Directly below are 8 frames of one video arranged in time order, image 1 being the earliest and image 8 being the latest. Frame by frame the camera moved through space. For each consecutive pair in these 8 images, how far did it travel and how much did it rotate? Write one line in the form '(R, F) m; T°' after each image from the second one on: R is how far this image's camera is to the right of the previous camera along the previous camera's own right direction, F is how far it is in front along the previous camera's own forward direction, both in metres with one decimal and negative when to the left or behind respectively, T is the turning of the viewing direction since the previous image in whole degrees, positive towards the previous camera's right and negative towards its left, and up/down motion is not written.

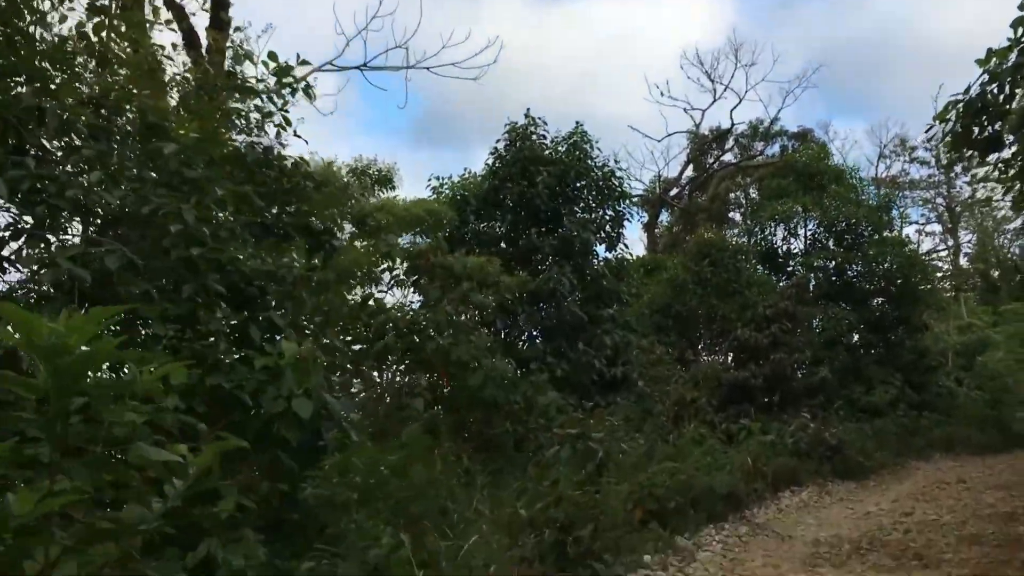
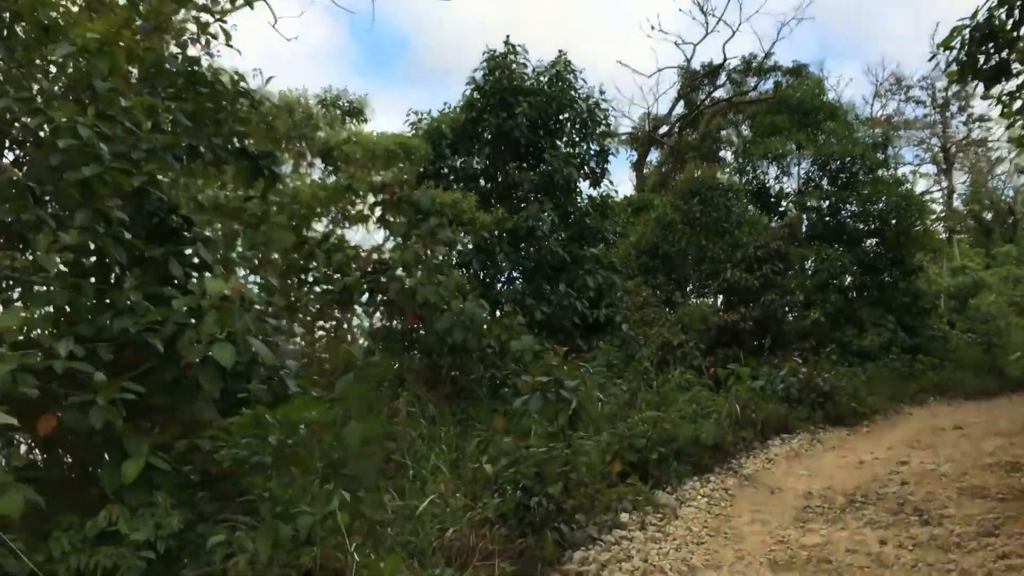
(+0.1, +0.4) m; +1°
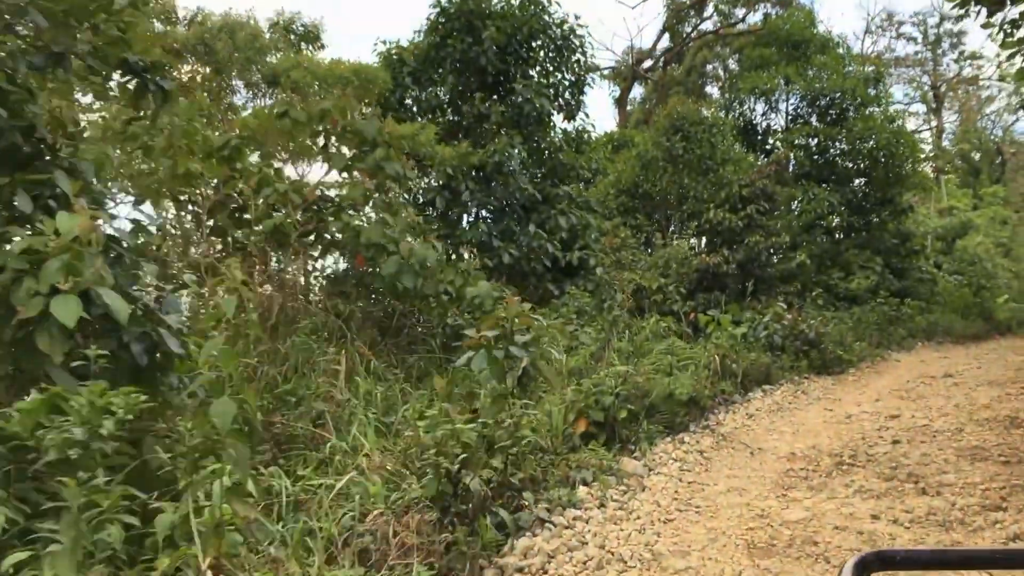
(+0.1, +0.5) m; +1°
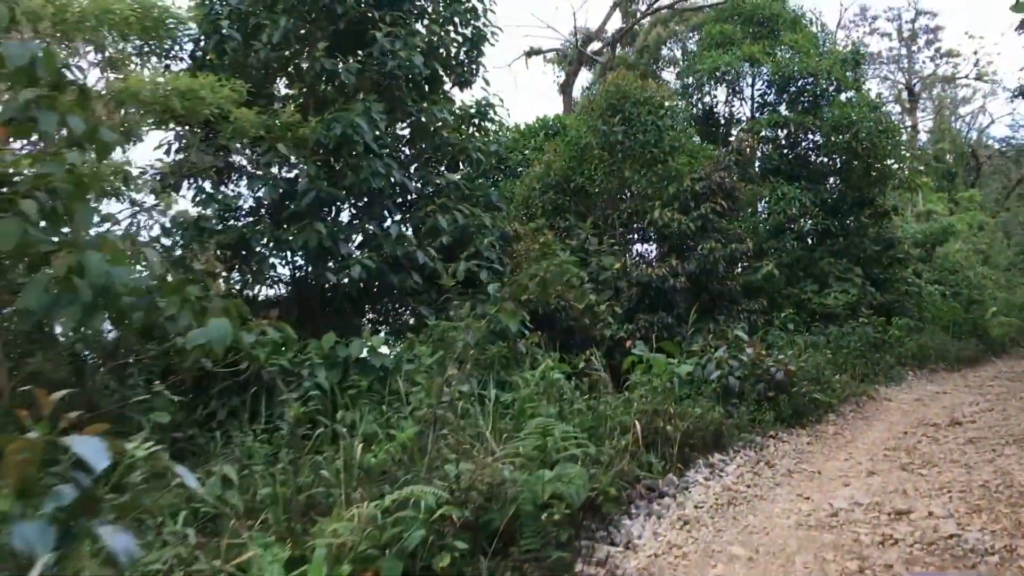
(+0.6, +1.9) m; +2°
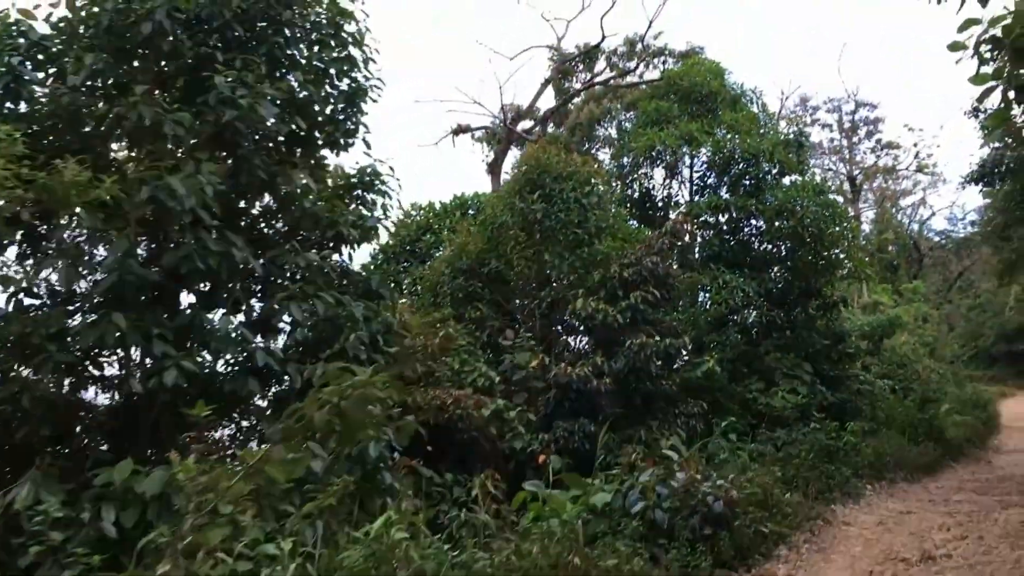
(+0.3, +1.0) m; +3°
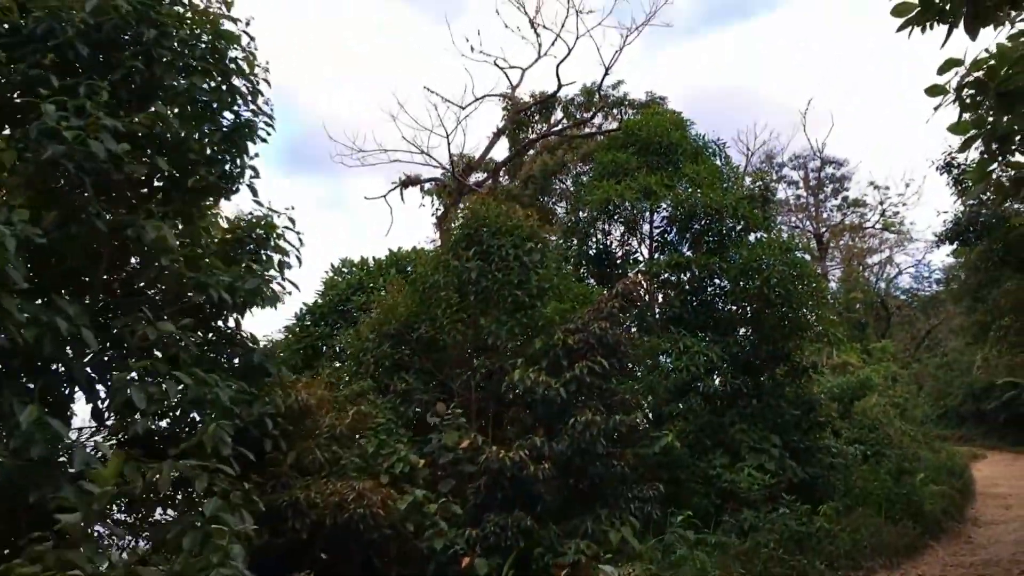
(+0.2, +0.8) m; +2°
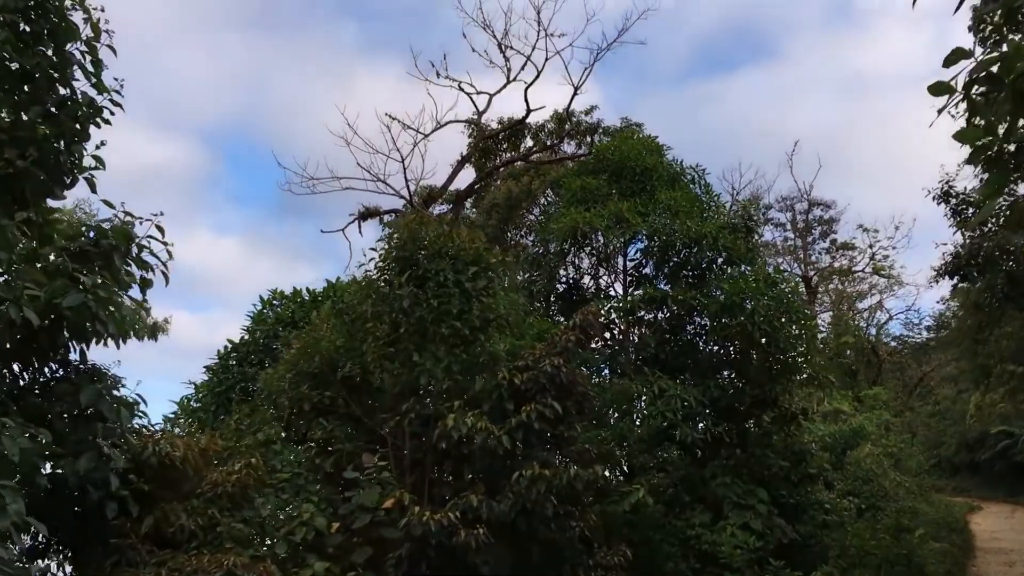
(+0.3, +0.9) m; +1°
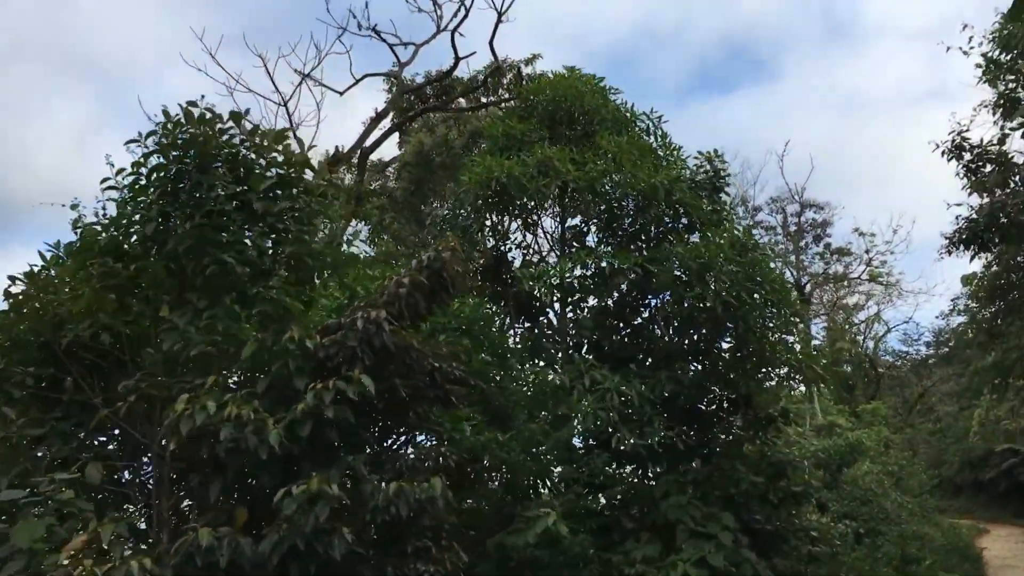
(+0.7, +1.8) m; 0°
